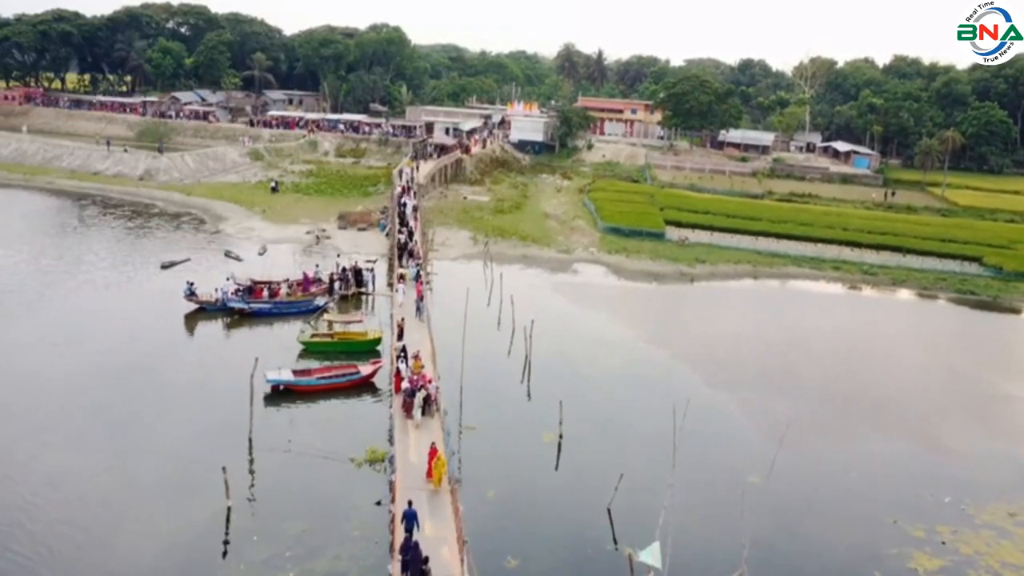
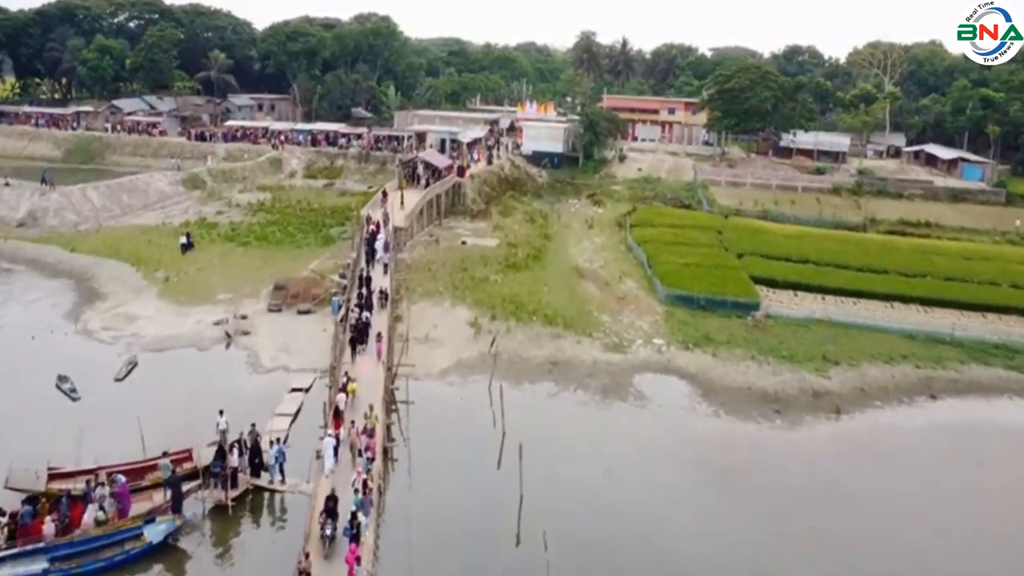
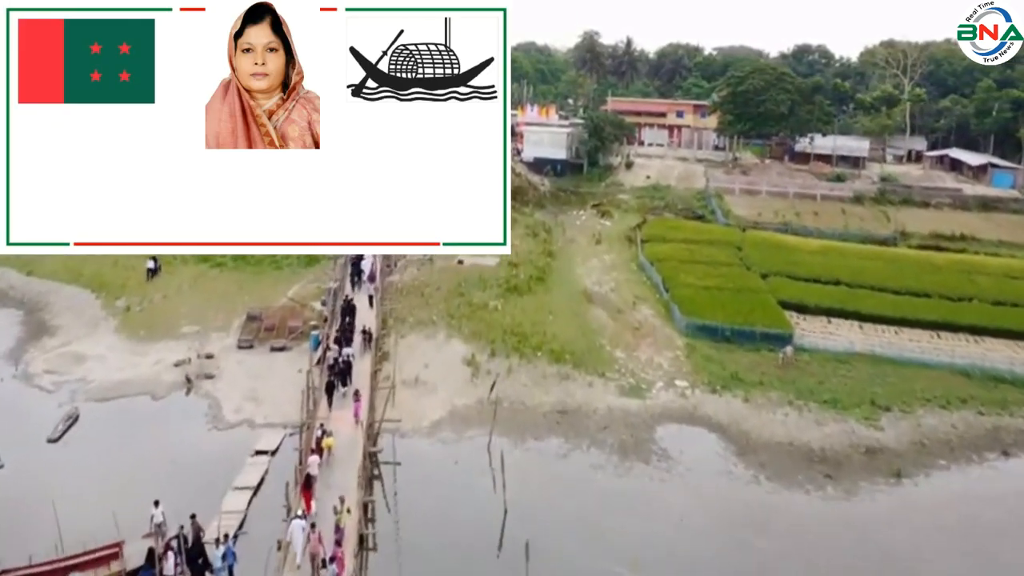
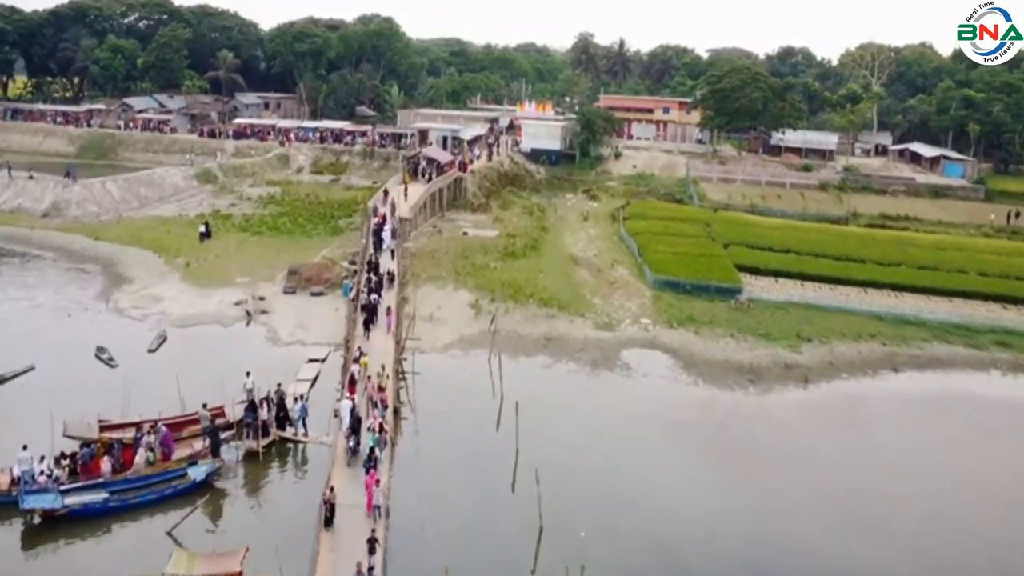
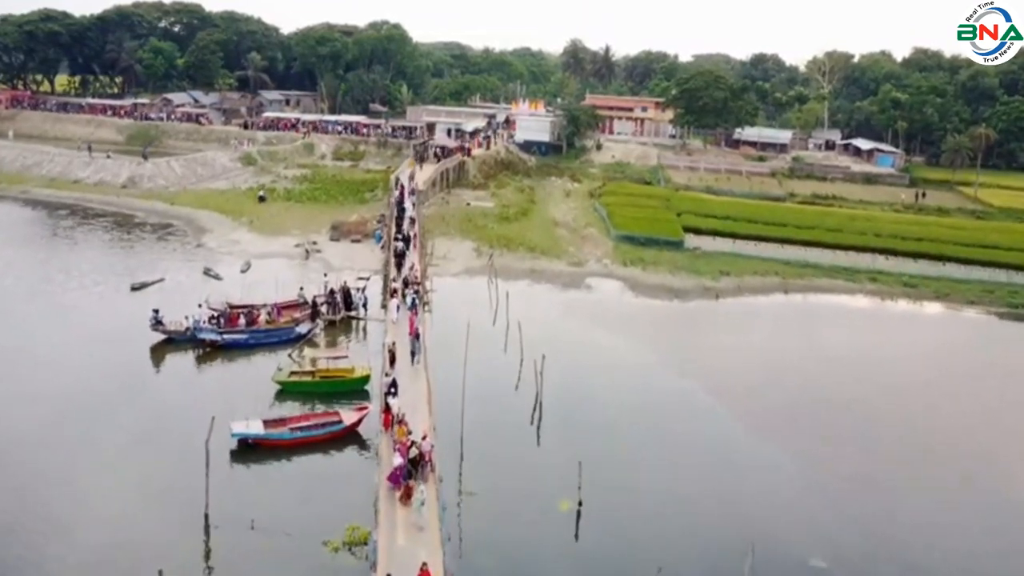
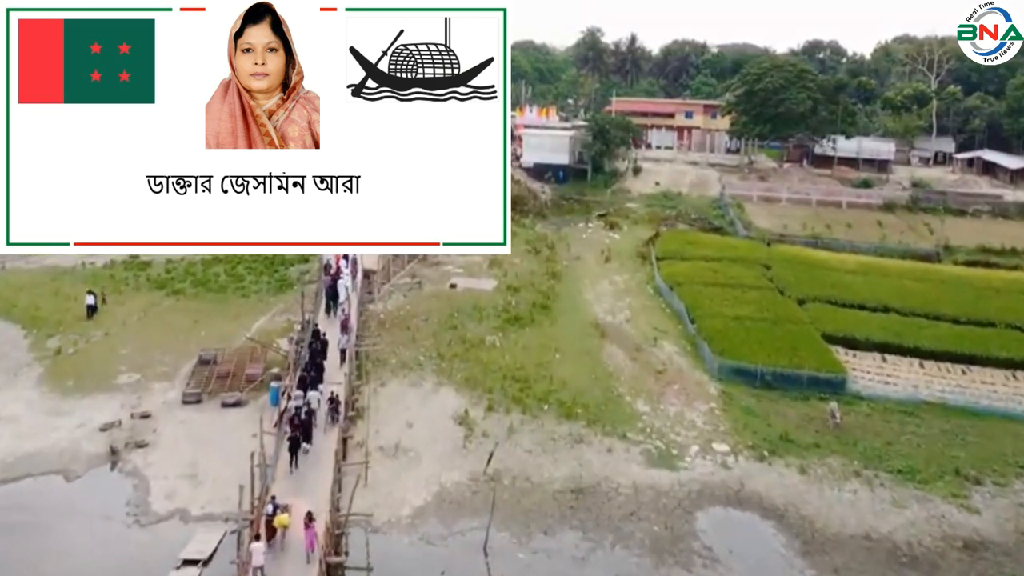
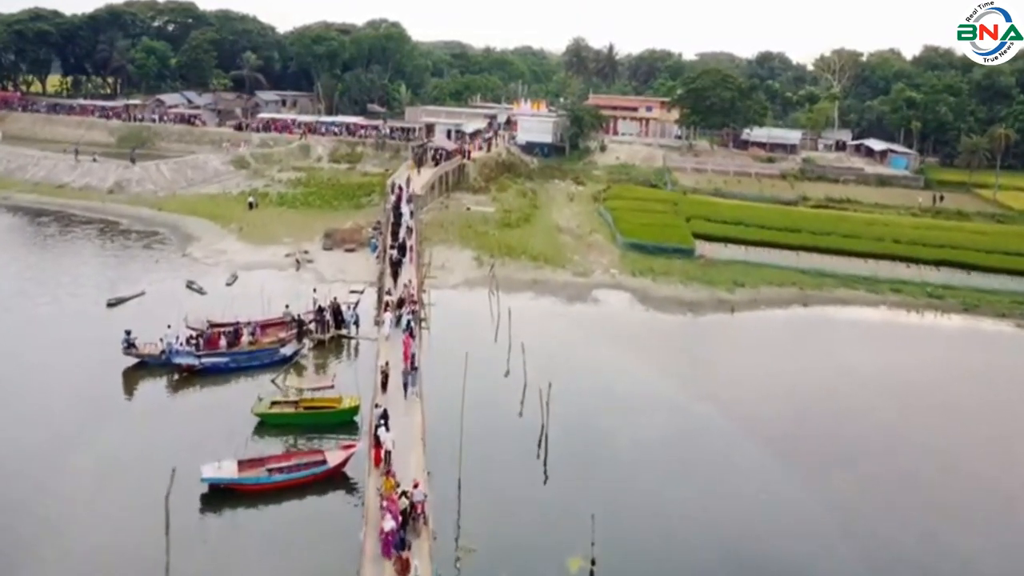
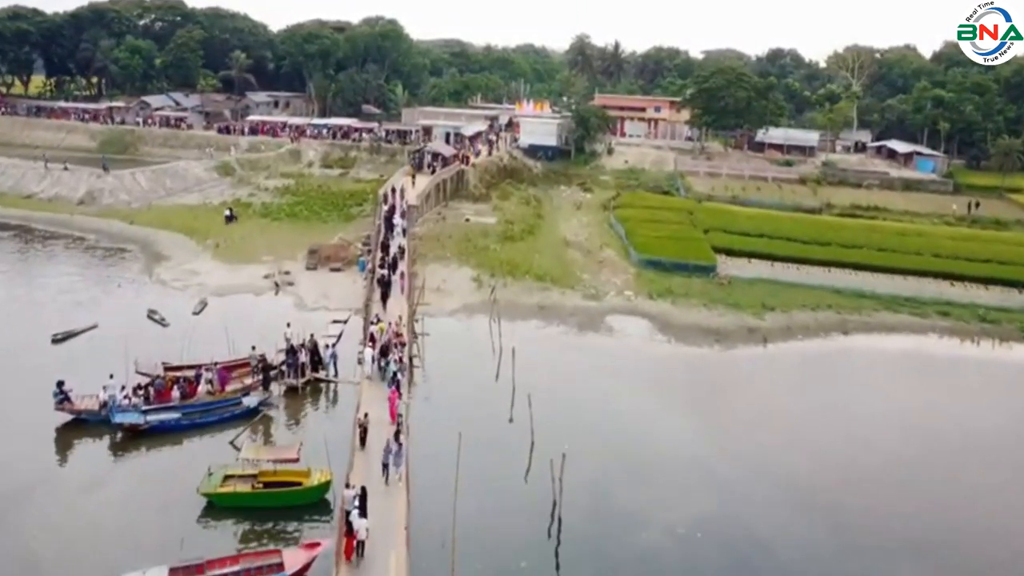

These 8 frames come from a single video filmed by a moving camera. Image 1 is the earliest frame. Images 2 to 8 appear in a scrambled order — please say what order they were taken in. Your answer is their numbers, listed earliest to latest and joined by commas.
5, 7, 8, 4, 2, 3, 6
